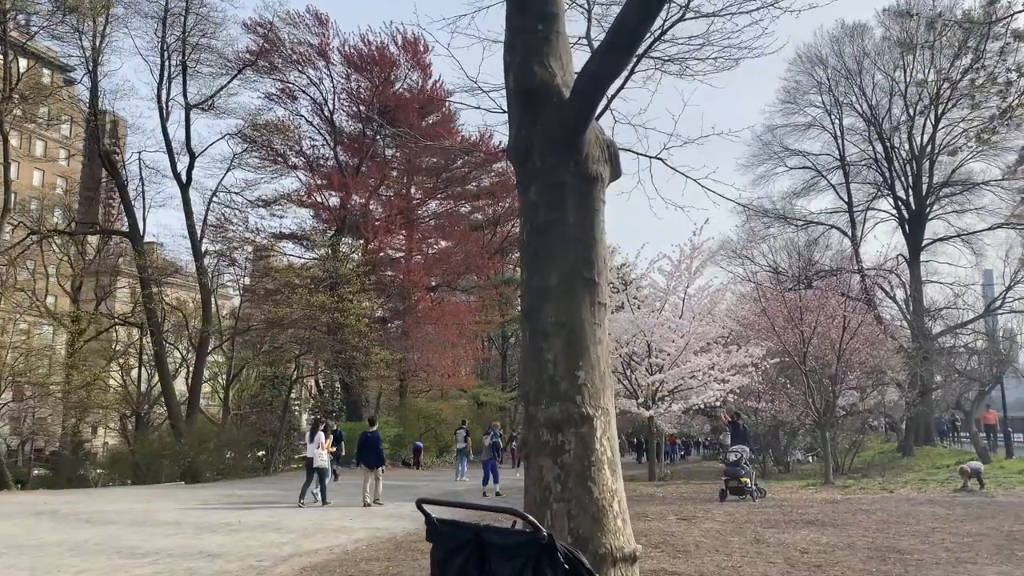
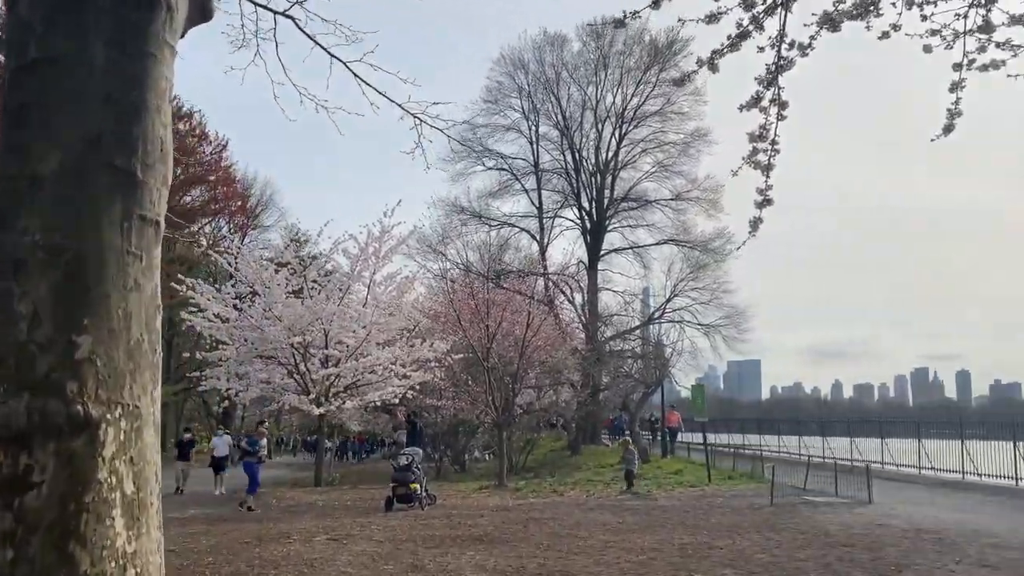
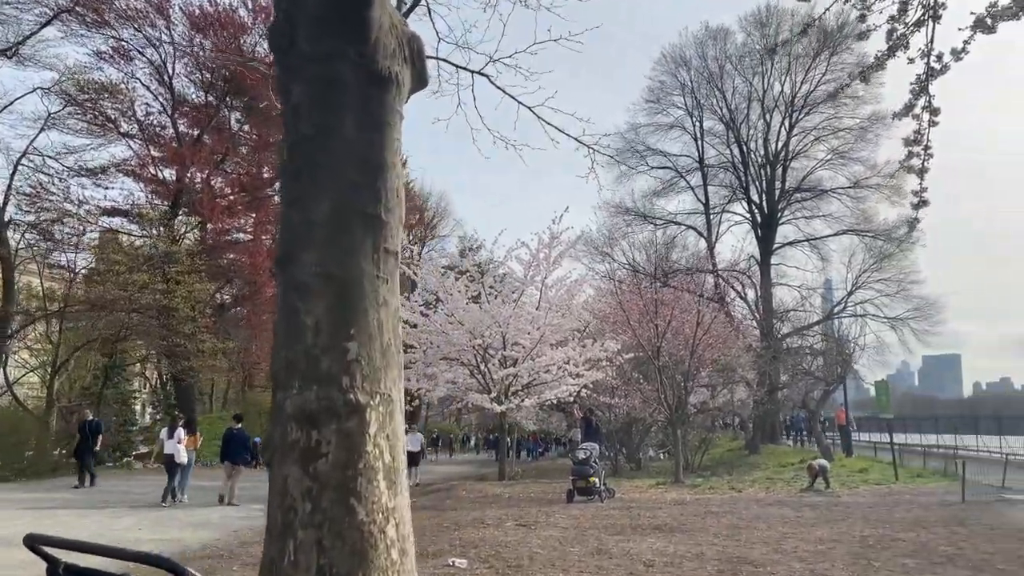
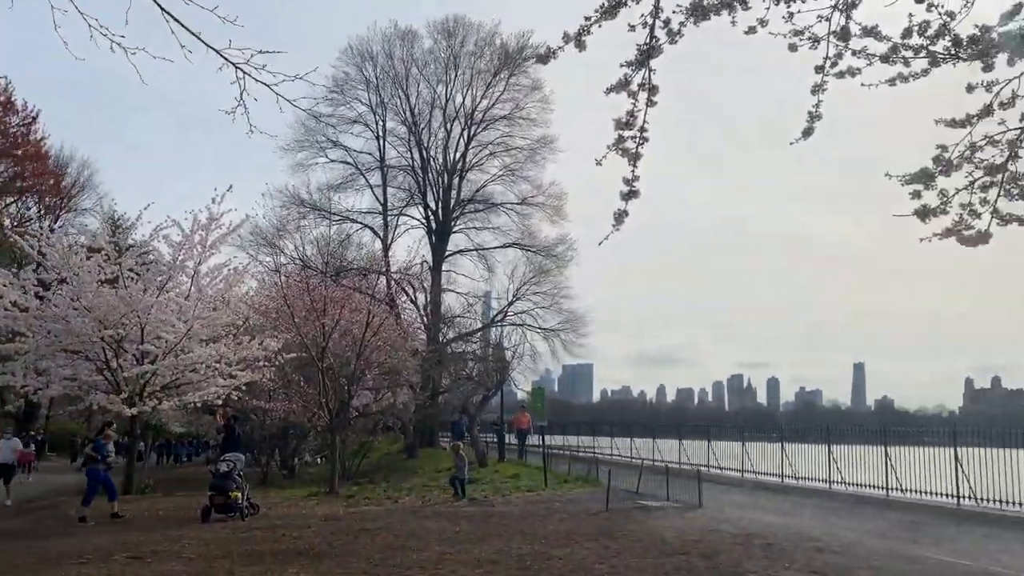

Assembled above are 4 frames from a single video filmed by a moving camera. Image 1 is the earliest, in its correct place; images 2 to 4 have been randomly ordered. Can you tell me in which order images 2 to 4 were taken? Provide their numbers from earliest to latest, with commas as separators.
3, 2, 4
